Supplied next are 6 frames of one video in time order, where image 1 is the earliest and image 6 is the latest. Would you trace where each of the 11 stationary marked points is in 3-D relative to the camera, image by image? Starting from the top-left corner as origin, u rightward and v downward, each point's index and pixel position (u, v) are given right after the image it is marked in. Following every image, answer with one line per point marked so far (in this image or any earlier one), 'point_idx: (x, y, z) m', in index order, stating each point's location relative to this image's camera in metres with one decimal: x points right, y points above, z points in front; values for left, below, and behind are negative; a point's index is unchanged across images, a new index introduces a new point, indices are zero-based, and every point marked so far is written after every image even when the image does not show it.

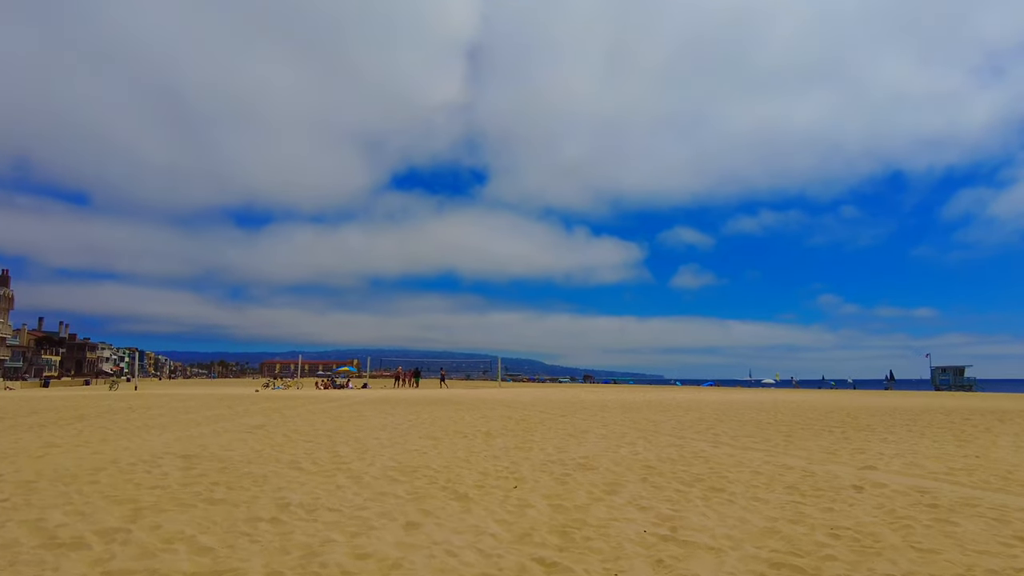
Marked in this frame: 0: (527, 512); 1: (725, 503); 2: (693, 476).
0: (+0.1, -1.2, +4.6) m
1: (+1.2, -1.2, +5.0) m
2: (+1.3, -1.4, +6.2) m
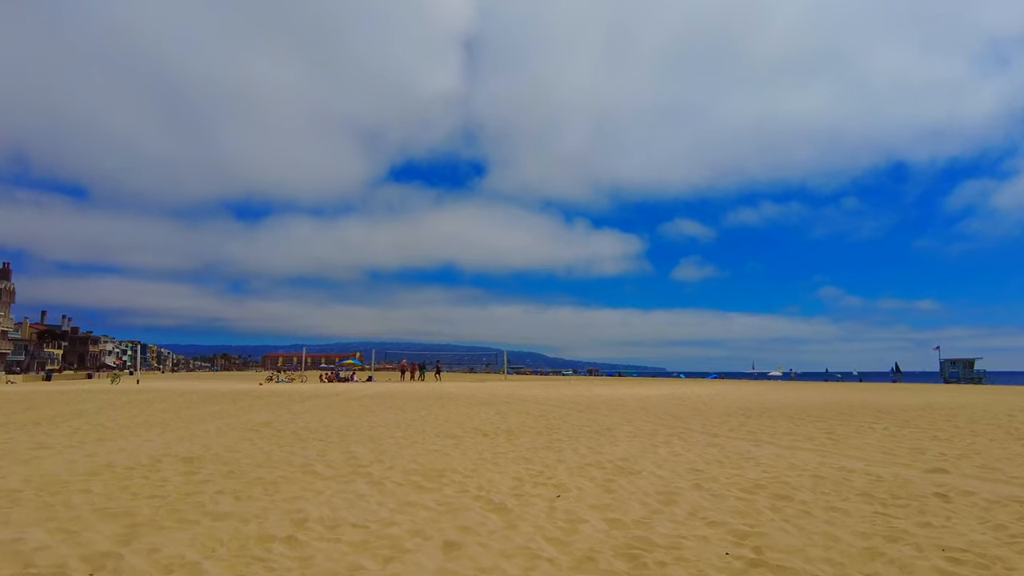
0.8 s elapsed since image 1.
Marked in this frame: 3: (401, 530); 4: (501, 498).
0: (+0.3, -1.1, +4.0) m
1: (+1.5, -1.2, +4.4) m
2: (+1.5, -1.3, +5.6) m
3: (-0.5, -1.1, +3.9) m
4: (-0.1, -1.2, +4.8) m
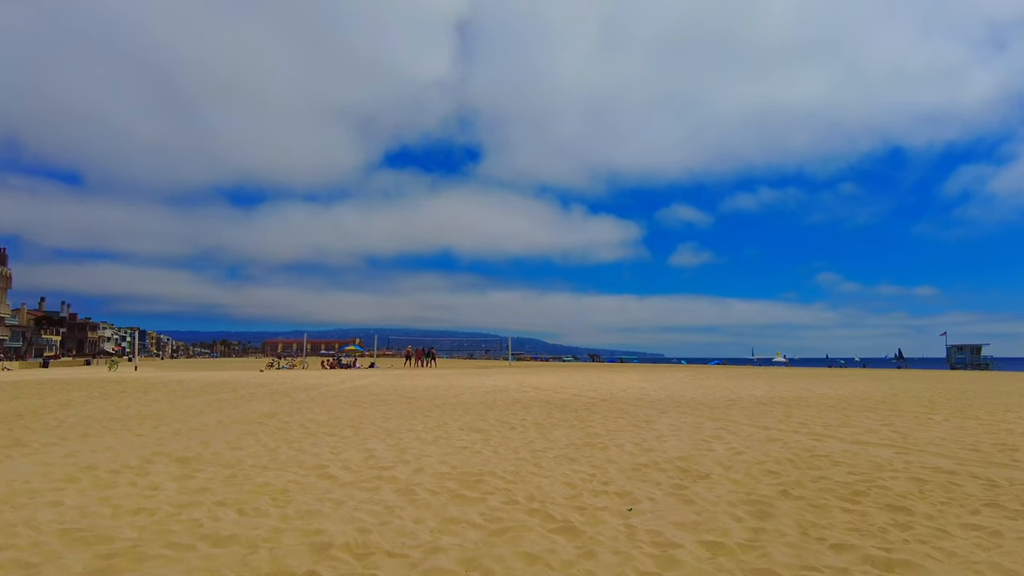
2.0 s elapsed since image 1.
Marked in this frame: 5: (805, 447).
0: (+0.6, -1.0, +3.2) m
1: (+1.8, -1.0, +3.5) m
2: (+1.8, -1.1, +4.8) m
3: (-0.2, -1.0, +3.1) m
4: (+0.2, -1.0, +3.9) m
5: (+2.3, -1.2, +6.7) m
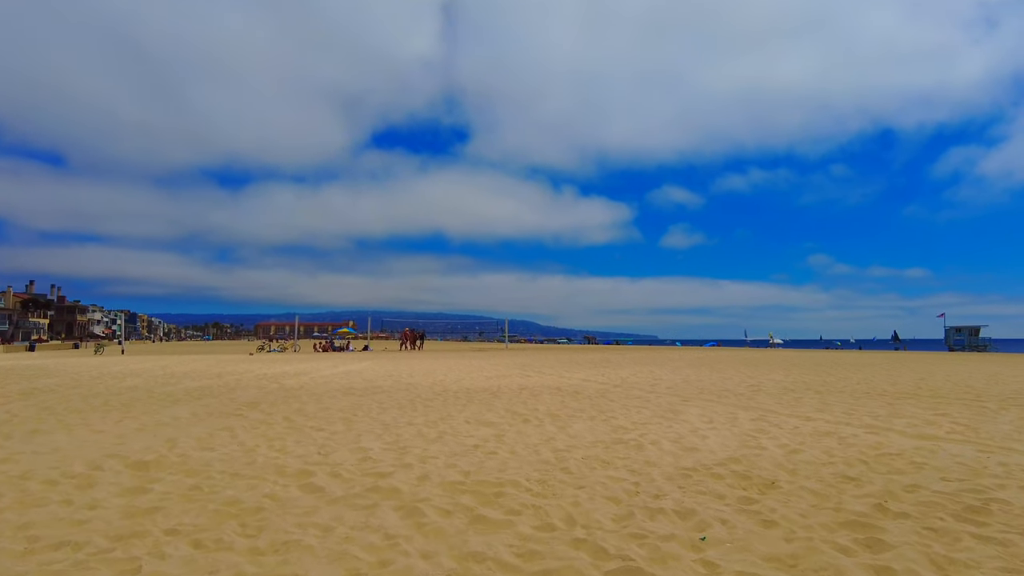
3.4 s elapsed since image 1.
0: (+0.7, -0.9, +2.3) m
1: (+1.9, -0.9, +2.6) m
2: (+2.0, -1.0, +3.9) m
3: (-0.1, -0.9, +2.2) m
4: (+0.4, -0.9, +3.0) m
5: (+2.4, -1.0, +5.8) m
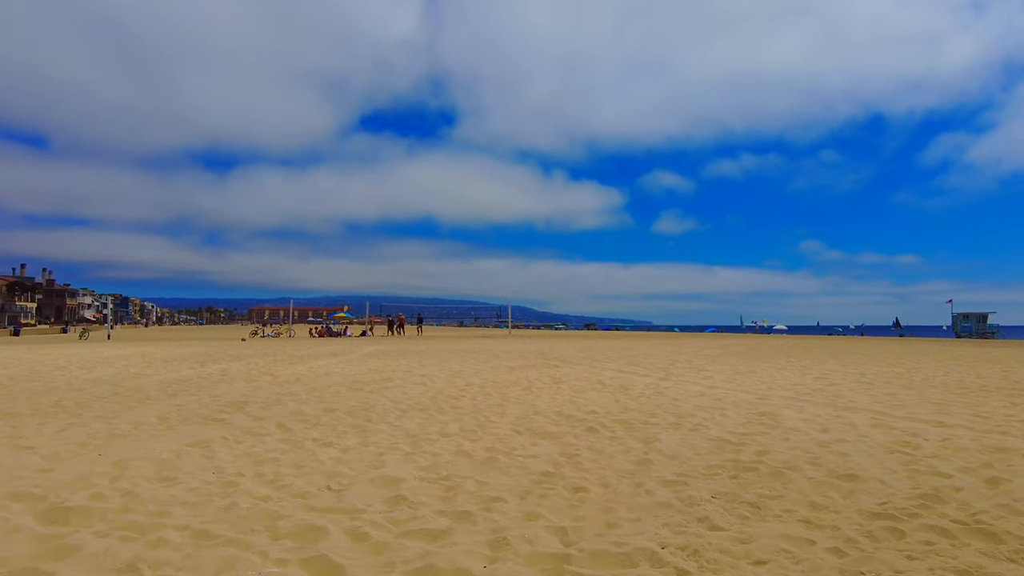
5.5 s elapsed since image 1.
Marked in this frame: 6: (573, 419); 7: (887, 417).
0: (+1.2, -0.8, +0.7) m
1: (+2.3, -0.8, +1.0) m
2: (+2.4, -0.8, +2.3) m
3: (+0.3, -0.8, +0.6) m
4: (+0.8, -0.8, +1.4) m
5: (+2.8, -0.9, +4.2) m
6: (+0.4, -0.9, +6.0) m
7: (+2.8, -0.9, +6.5) m
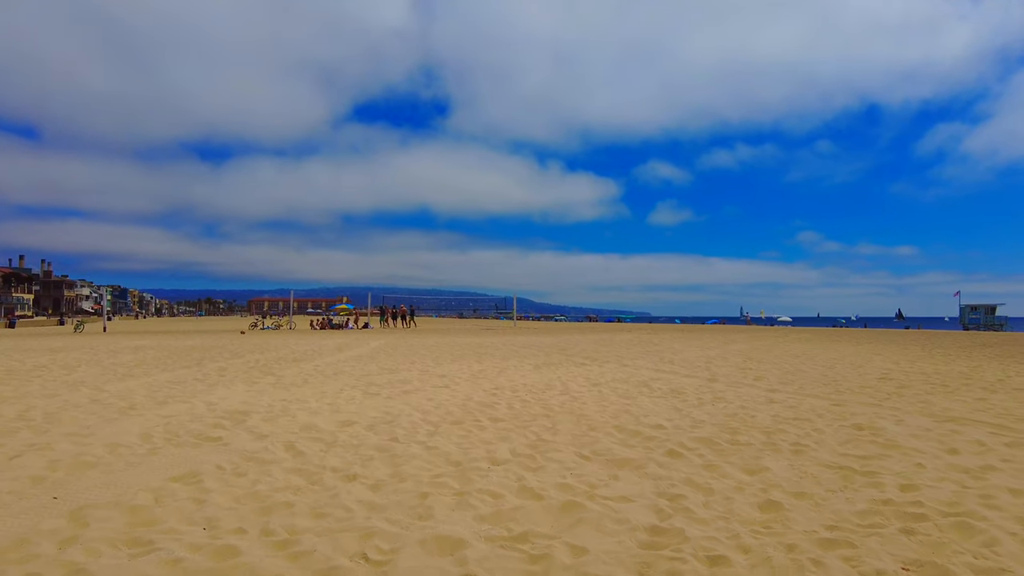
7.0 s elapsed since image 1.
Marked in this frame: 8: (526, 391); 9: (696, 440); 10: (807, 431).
0: (+1.5, -0.8, -0.4) m
1: (+2.6, -0.8, 0.0) m
2: (+2.7, -0.8, +1.2) m
3: (+0.7, -0.7, -0.5) m
4: (+1.1, -0.8, +0.4) m
5: (+3.1, -0.8, +3.2) m
6: (+0.8, -0.9, +5.0) m
7: (+3.1, -0.9, +5.4) m
8: (+0.1, -0.9, +7.7) m
9: (+1.0, -0.9, +4.9) m
10: (+1.8, -0.9, +5.3) m
